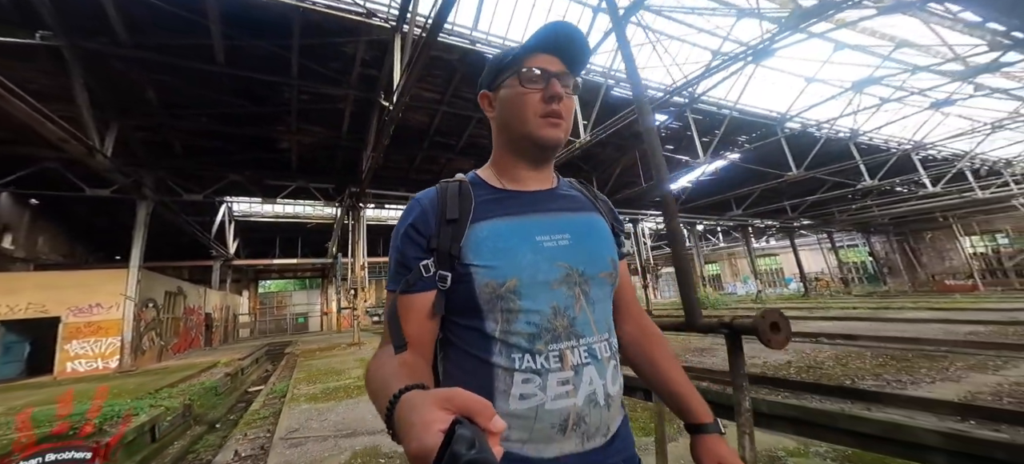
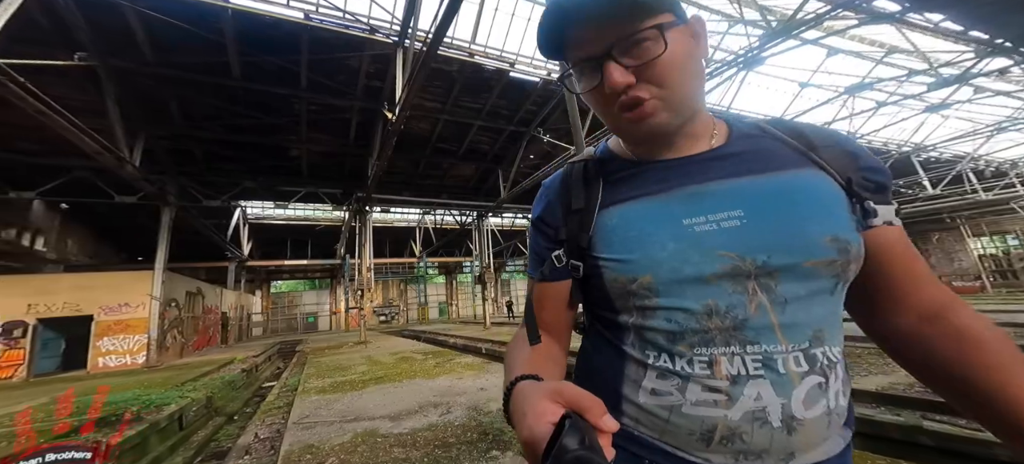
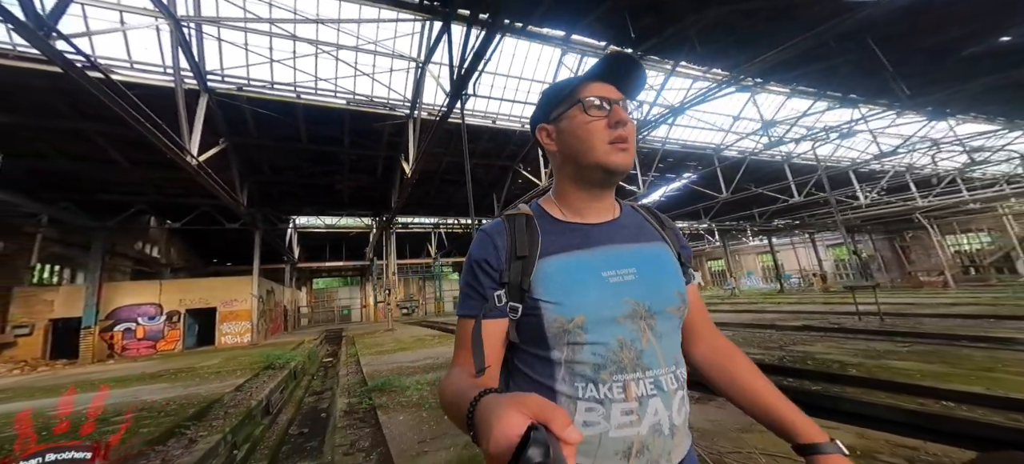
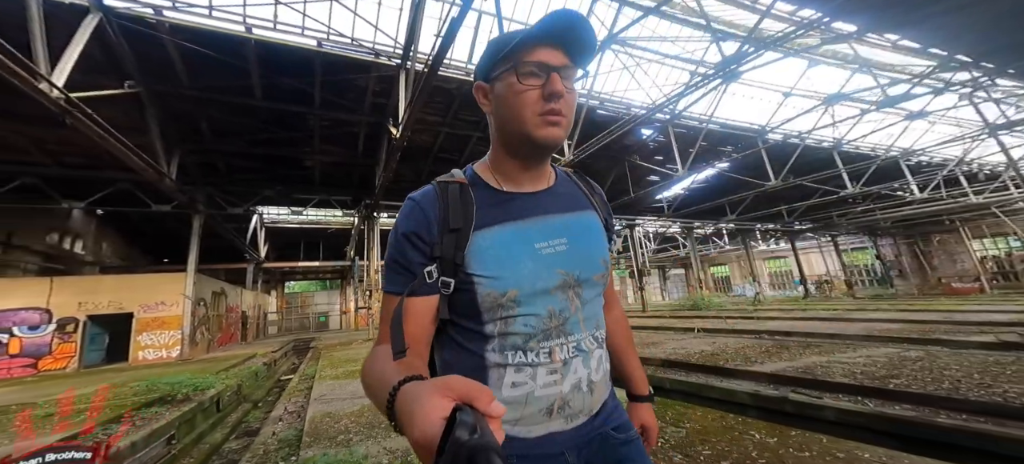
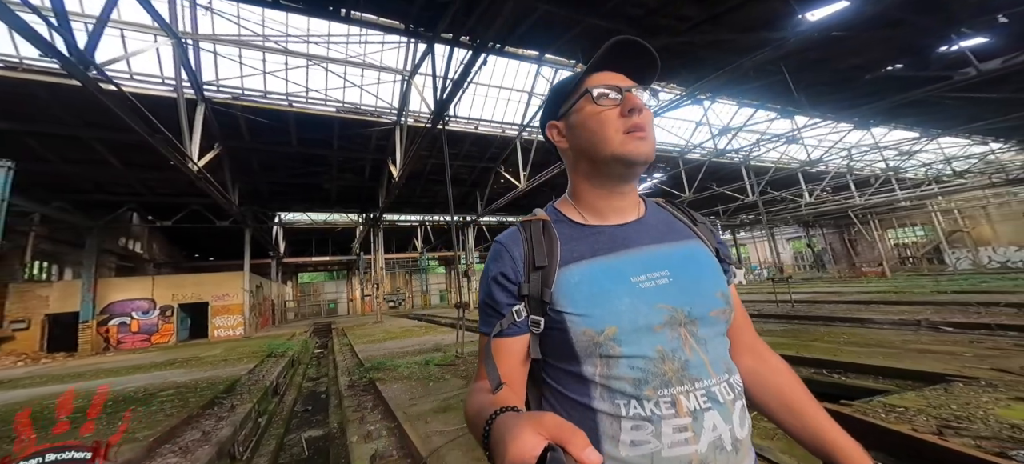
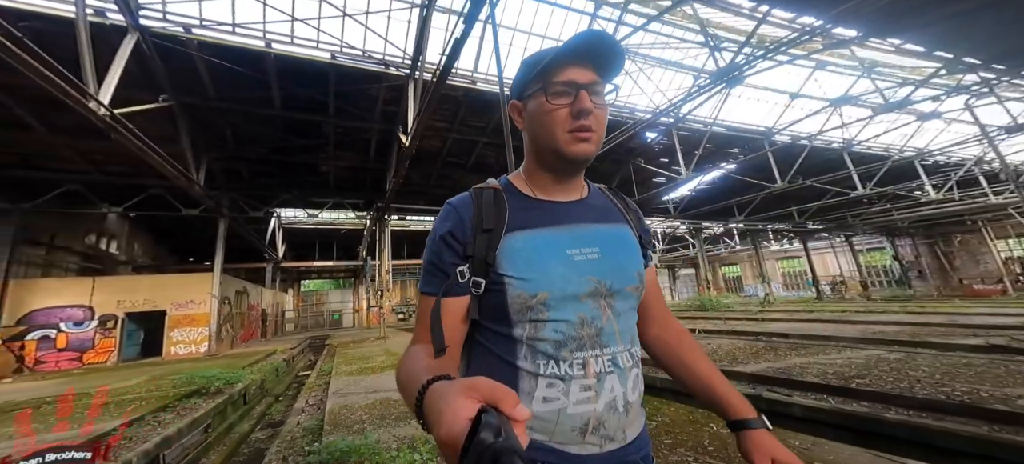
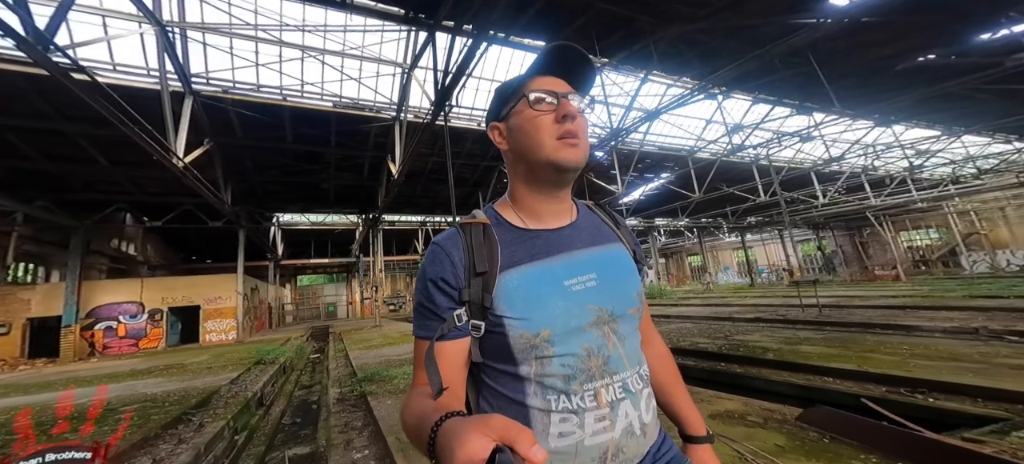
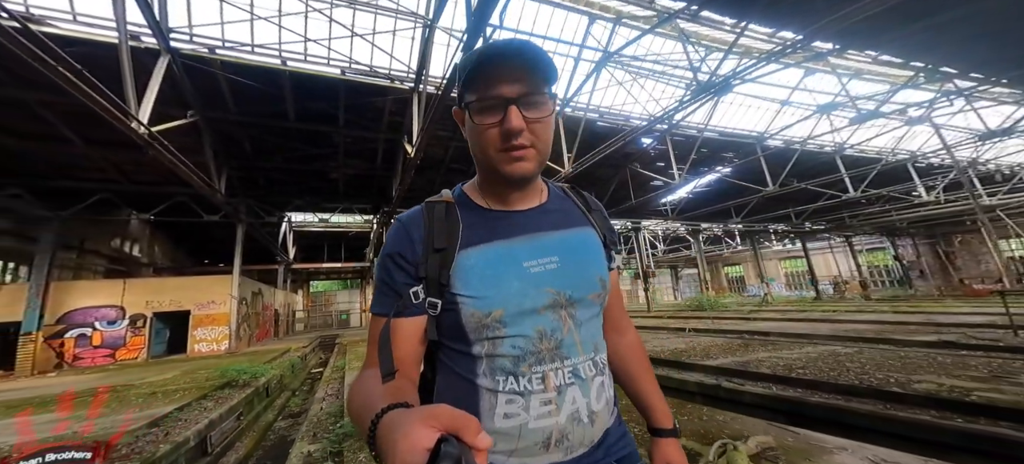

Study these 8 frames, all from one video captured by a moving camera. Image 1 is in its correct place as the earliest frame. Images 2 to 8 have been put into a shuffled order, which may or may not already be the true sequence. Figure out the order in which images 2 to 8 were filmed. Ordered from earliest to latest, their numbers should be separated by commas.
2, 4, 6, 8, 3, 7, 5
